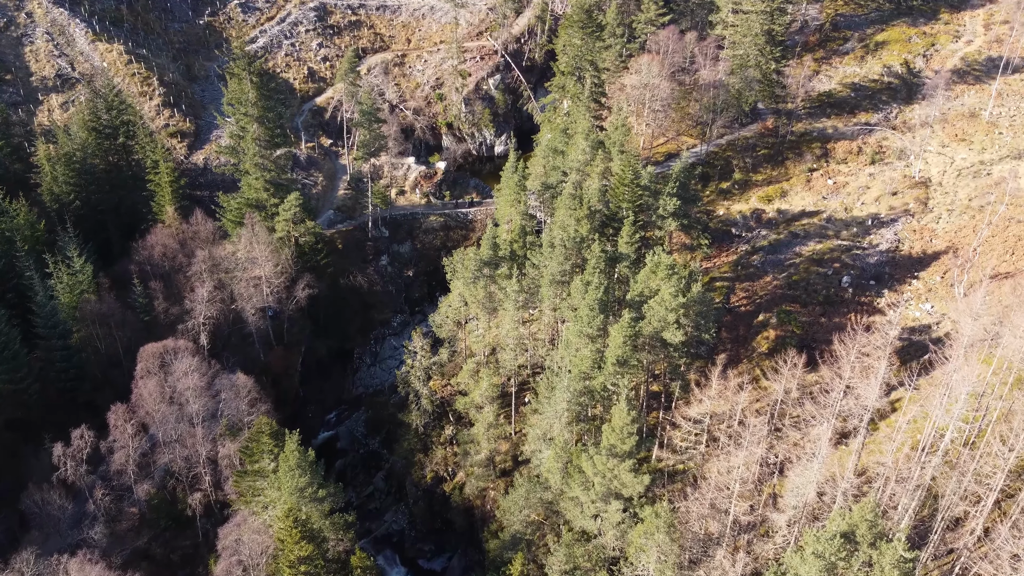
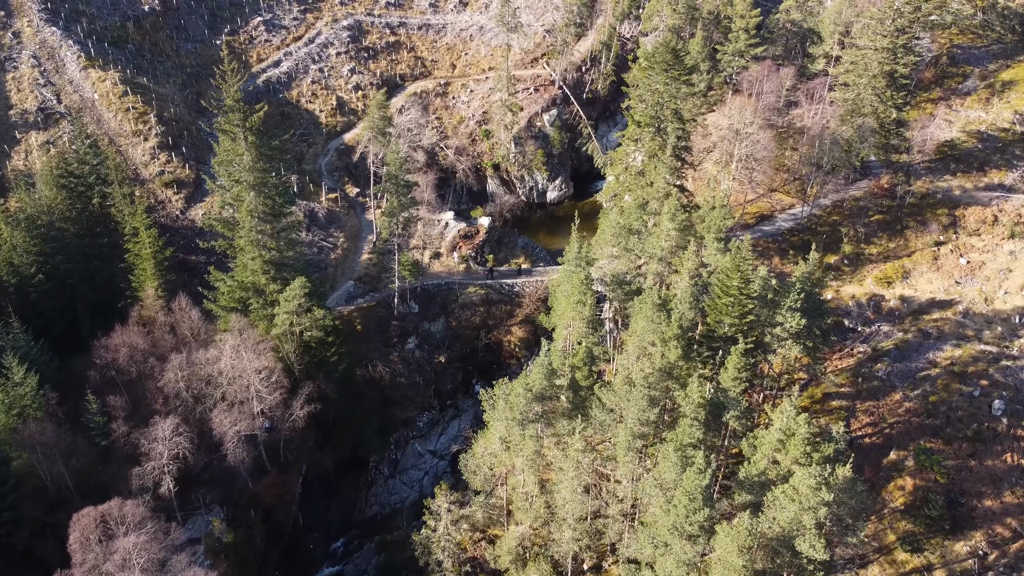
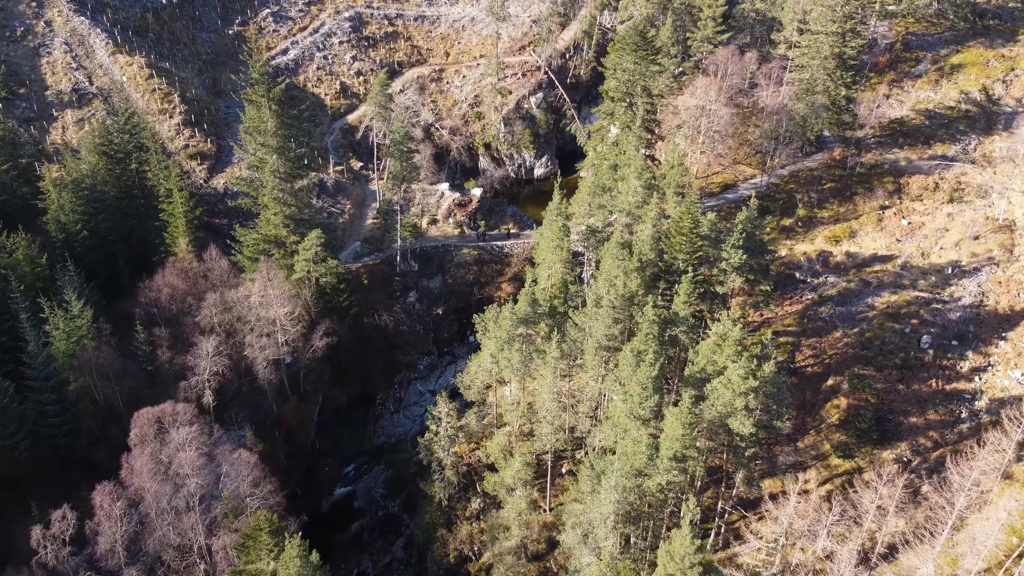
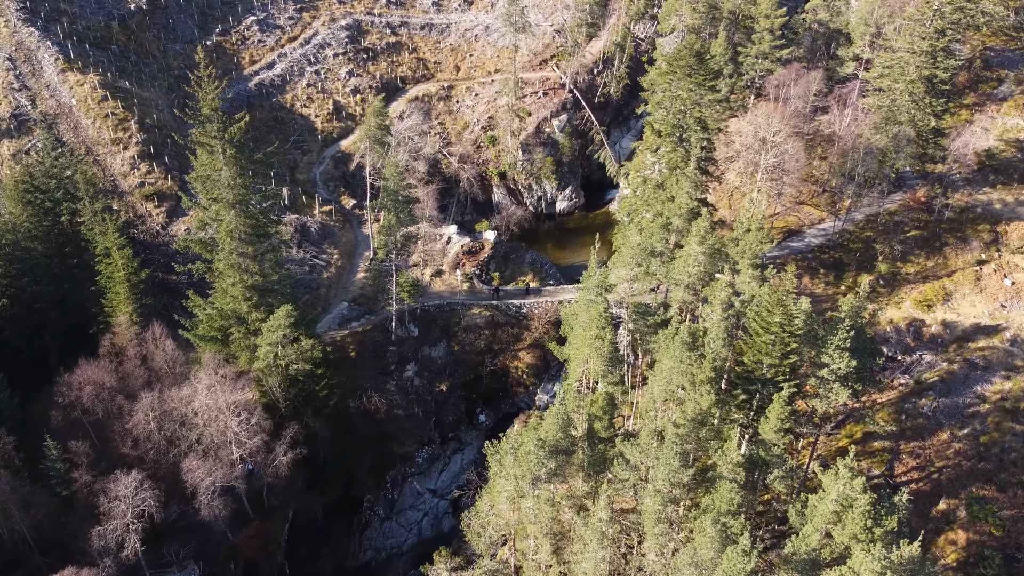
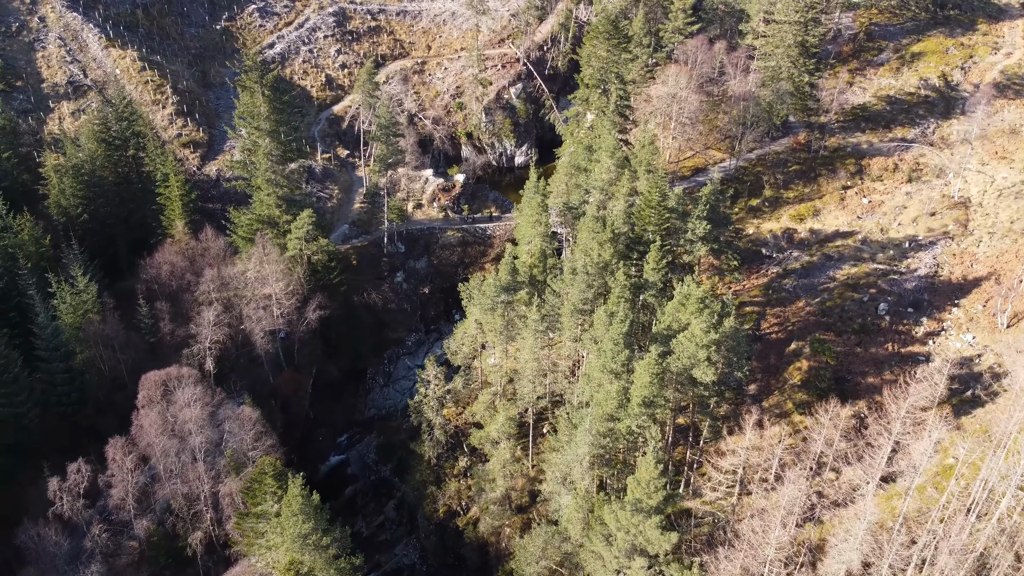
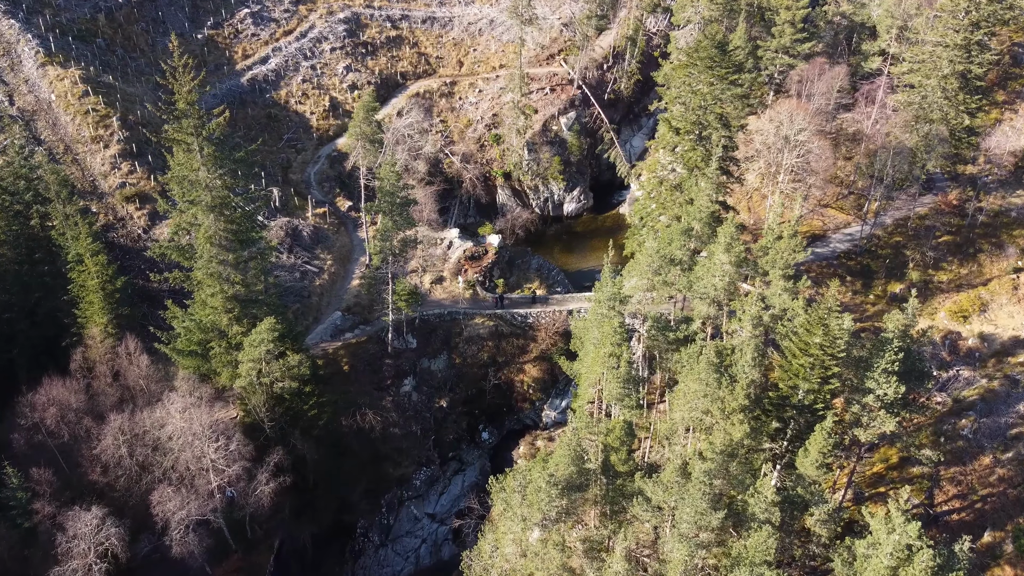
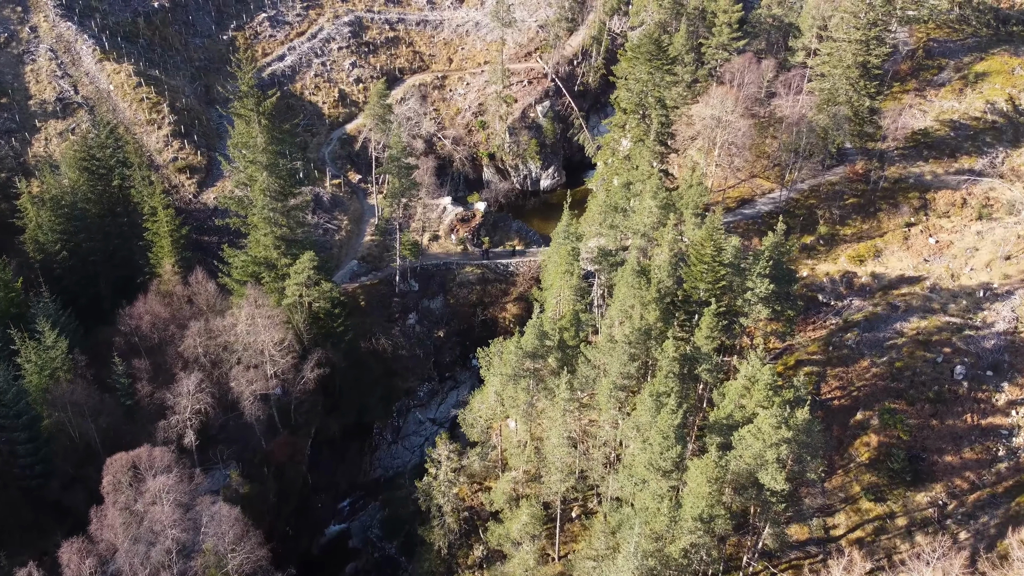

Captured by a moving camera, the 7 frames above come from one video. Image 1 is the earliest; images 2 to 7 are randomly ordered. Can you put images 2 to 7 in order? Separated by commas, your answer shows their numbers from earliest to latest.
5, 3, 7, 2, 4, 6
